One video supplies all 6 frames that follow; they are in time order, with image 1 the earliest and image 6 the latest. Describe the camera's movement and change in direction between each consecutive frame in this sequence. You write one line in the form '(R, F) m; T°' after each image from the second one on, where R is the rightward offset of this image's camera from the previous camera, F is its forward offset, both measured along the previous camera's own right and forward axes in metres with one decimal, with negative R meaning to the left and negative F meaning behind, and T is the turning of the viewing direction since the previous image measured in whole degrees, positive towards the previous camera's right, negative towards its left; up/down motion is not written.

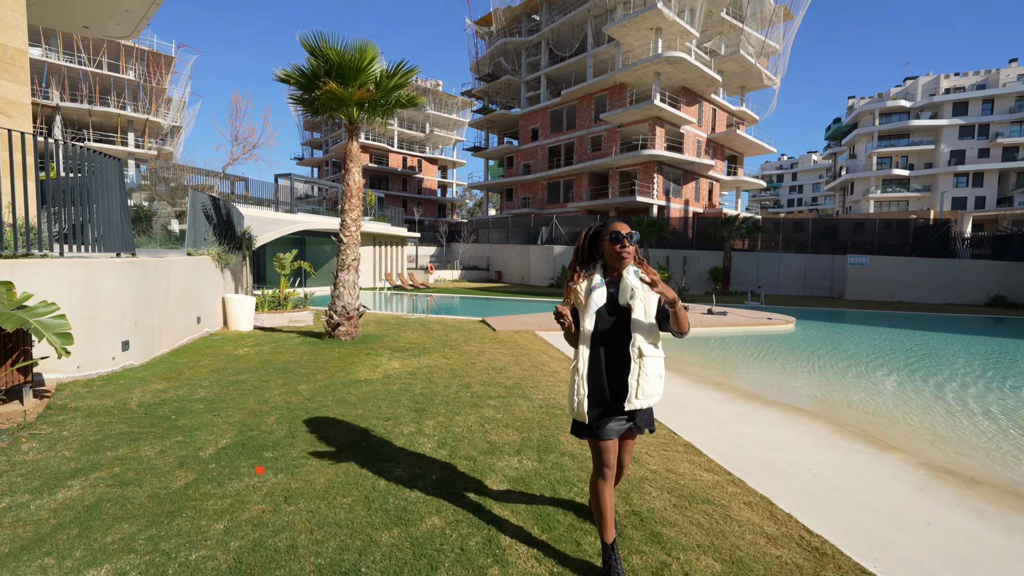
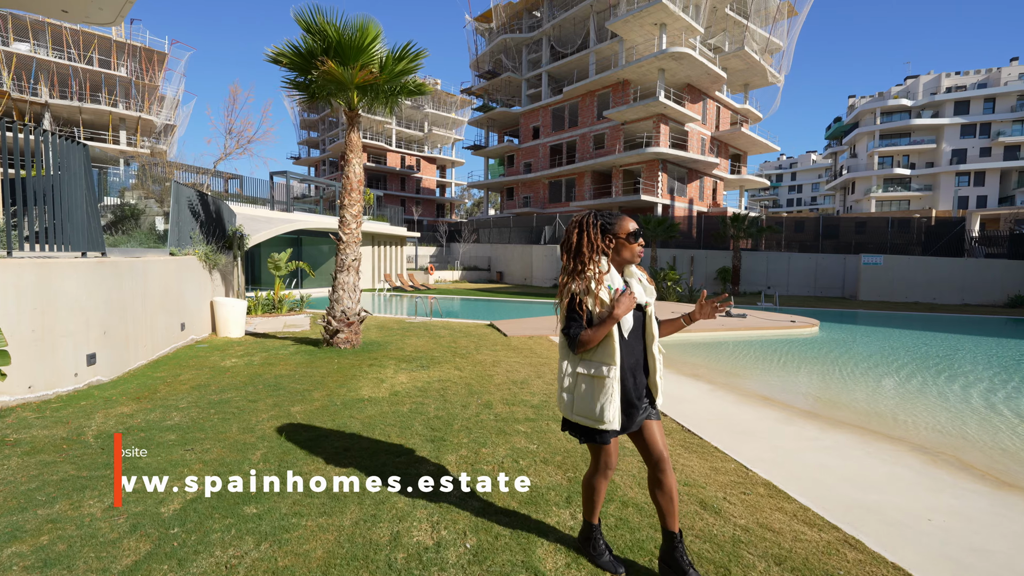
(-0.3, +0.8) m; 0°
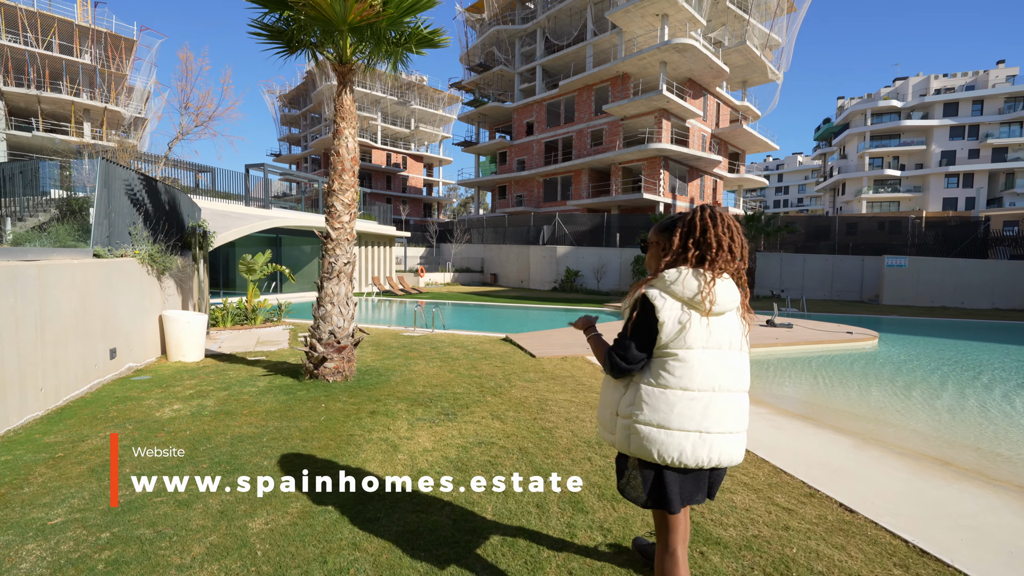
(-0.8, +1.9) m; +2°
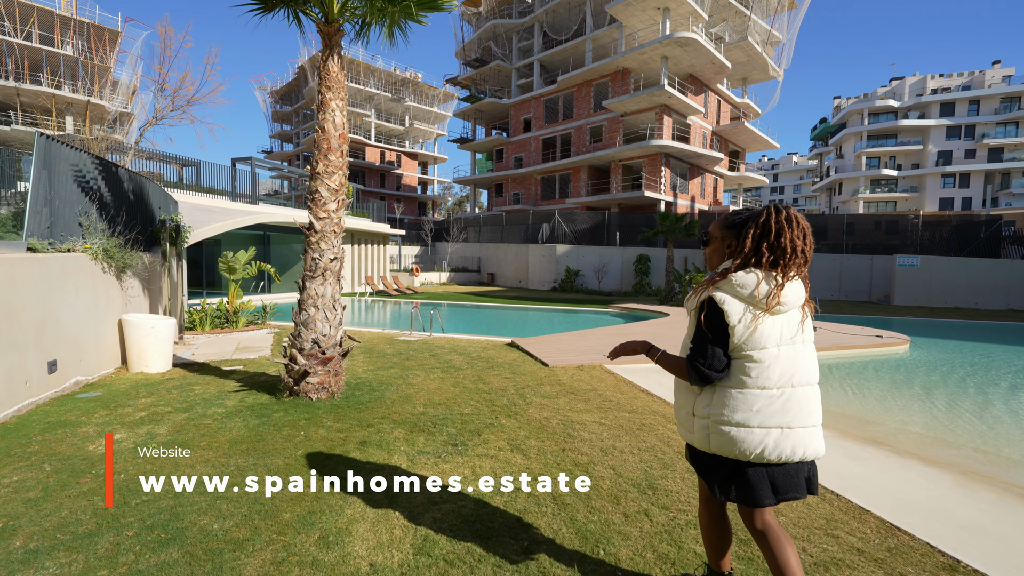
(-0.2, +0.9) m; +1°
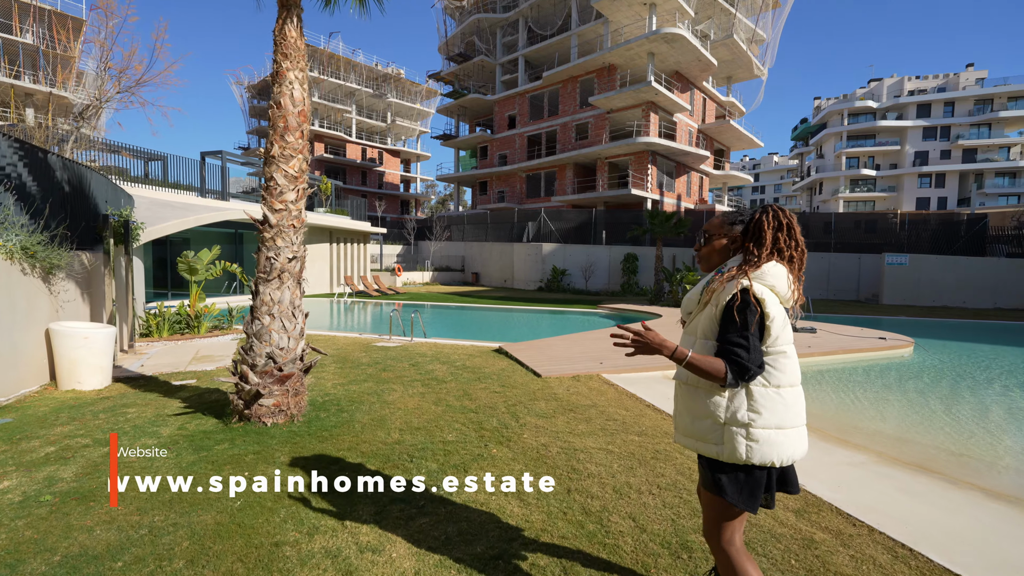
(-0.1, +0.7) m; +2°
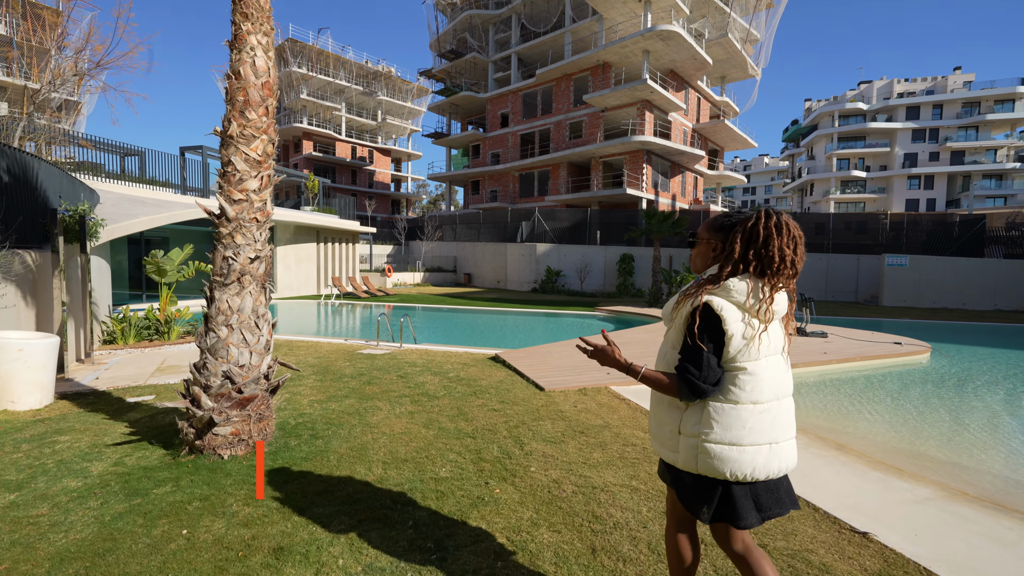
(-0.1, +0.7) m; +1°
